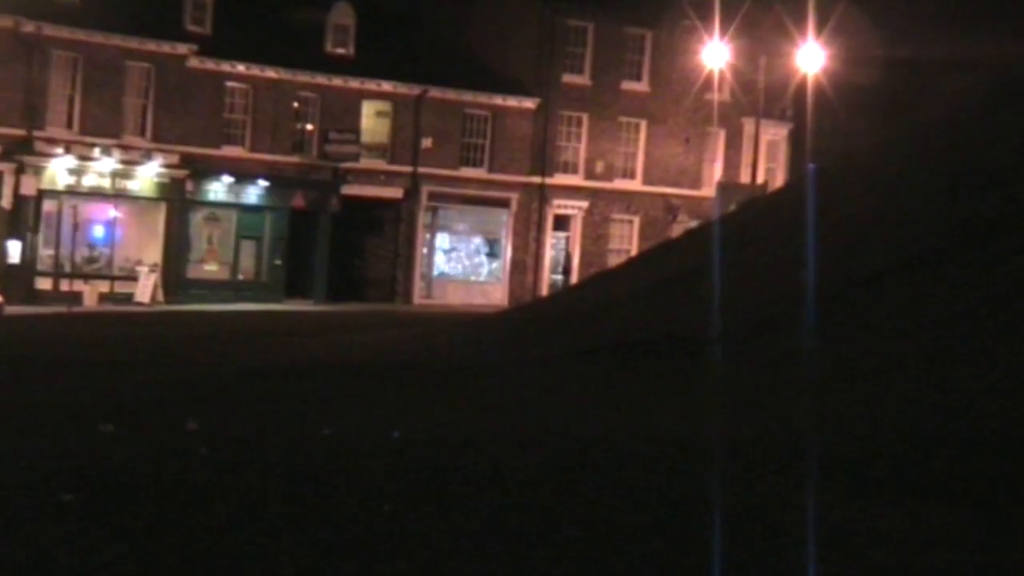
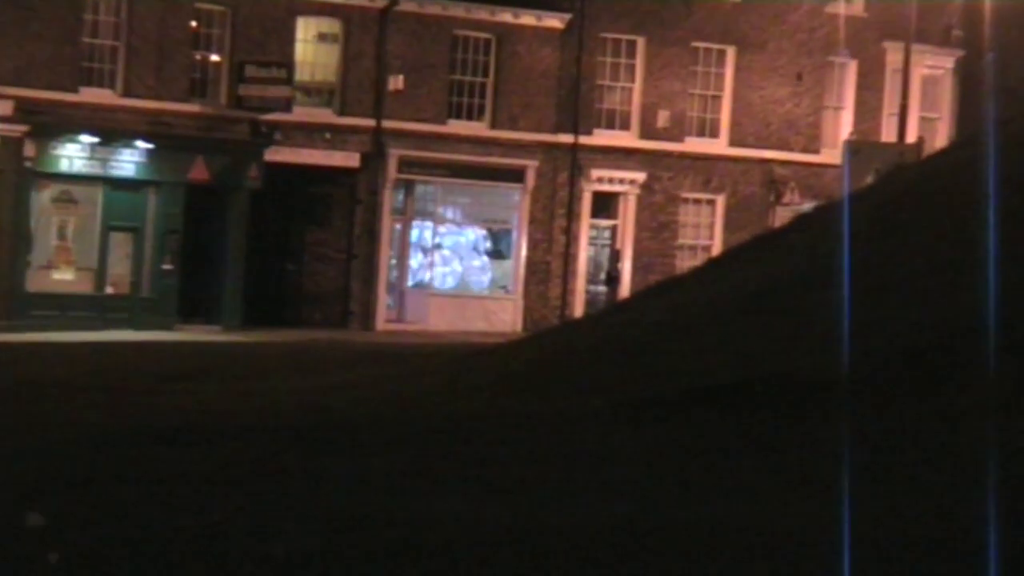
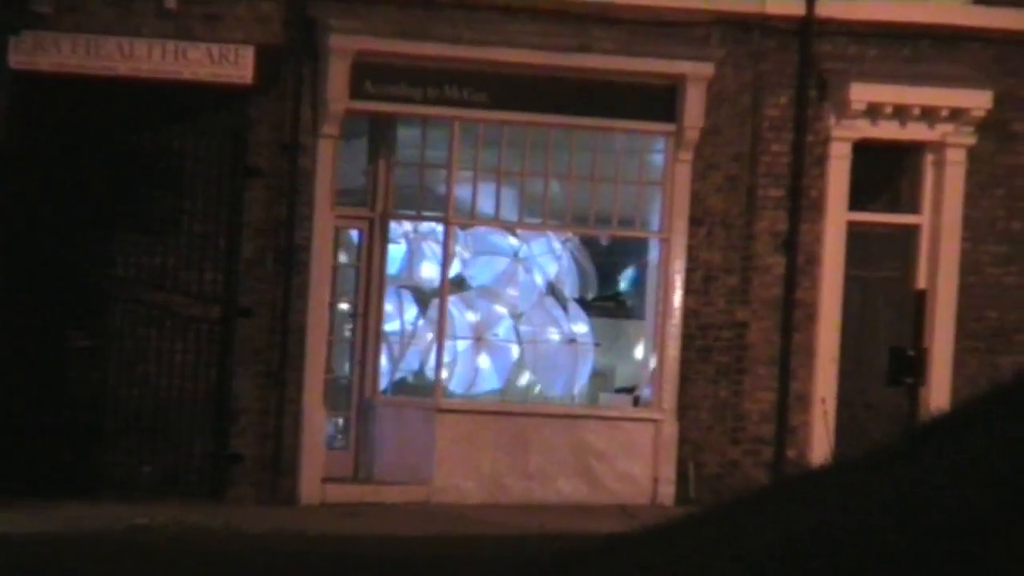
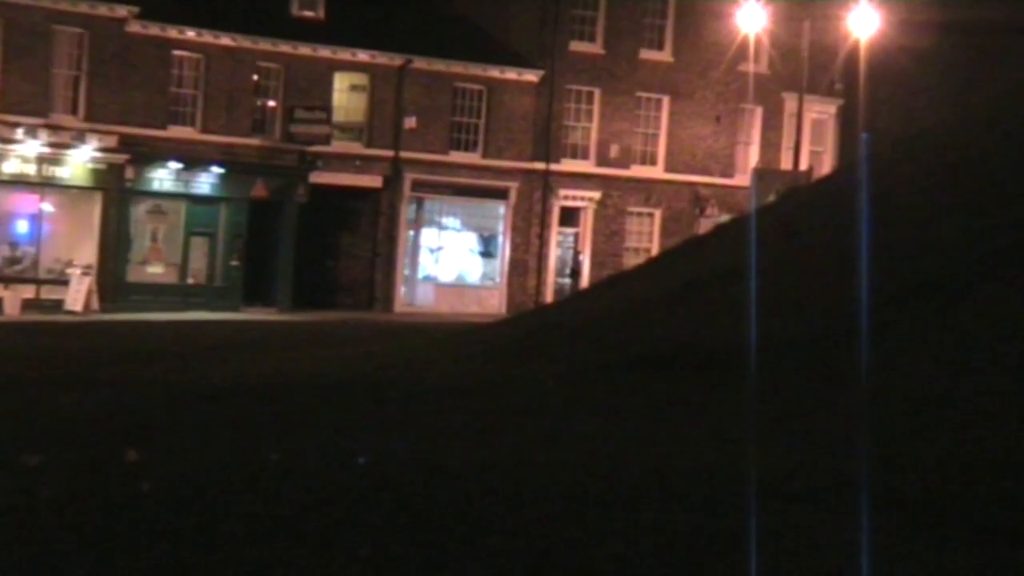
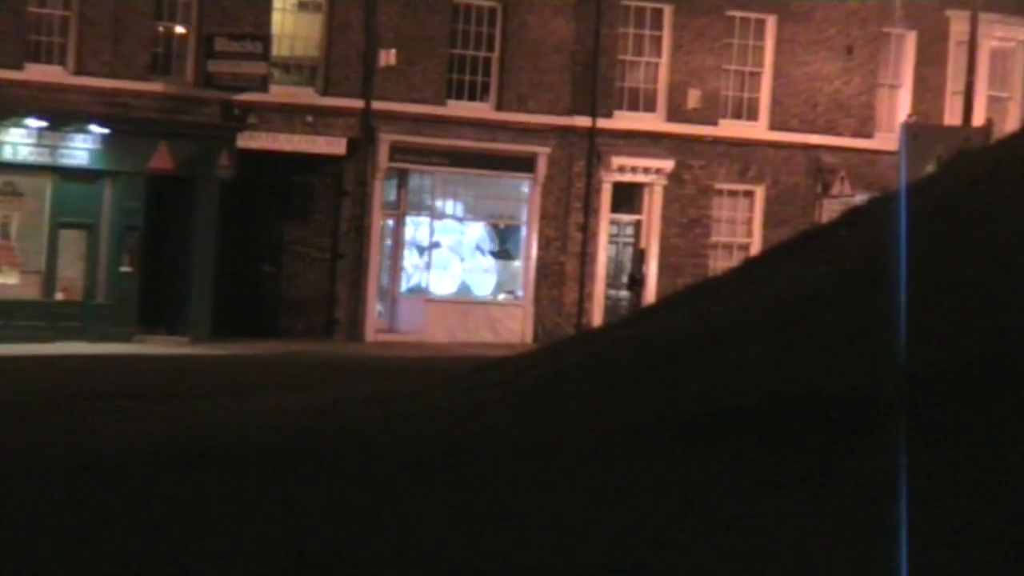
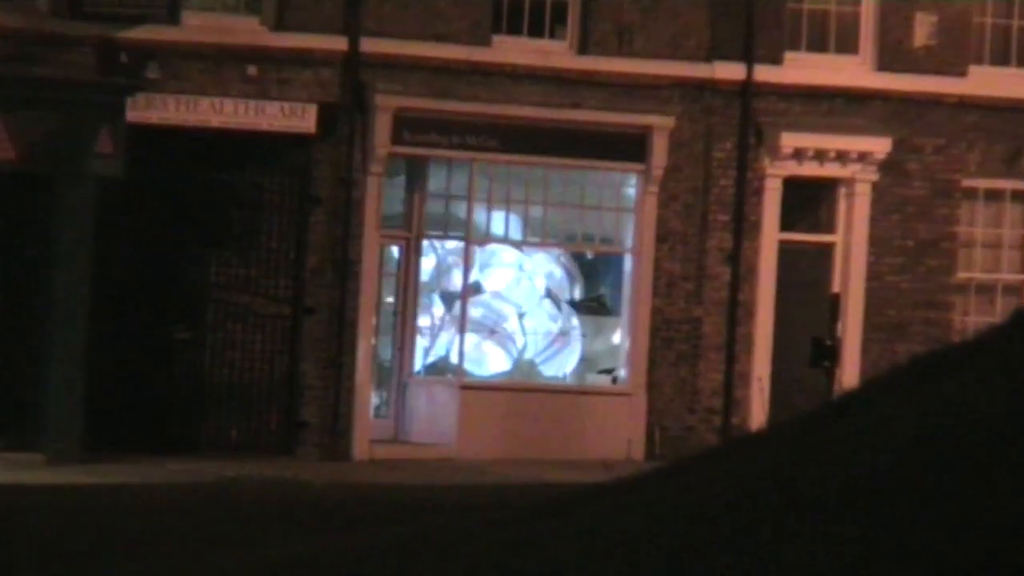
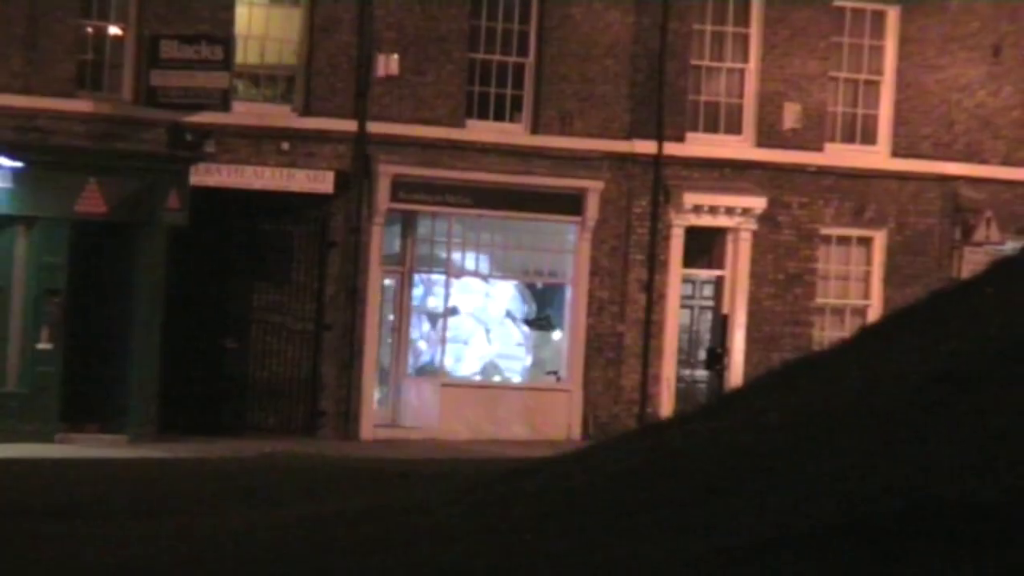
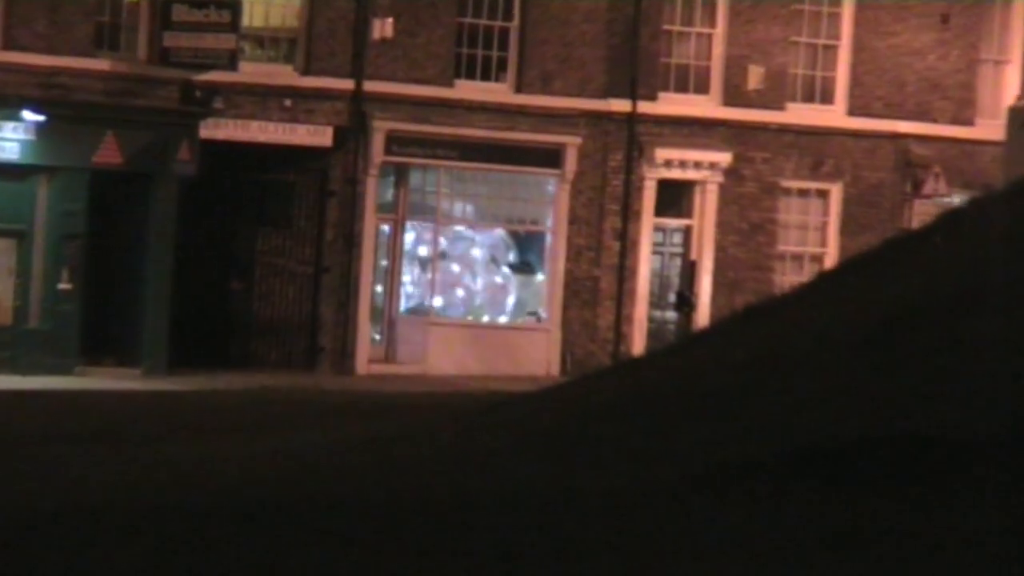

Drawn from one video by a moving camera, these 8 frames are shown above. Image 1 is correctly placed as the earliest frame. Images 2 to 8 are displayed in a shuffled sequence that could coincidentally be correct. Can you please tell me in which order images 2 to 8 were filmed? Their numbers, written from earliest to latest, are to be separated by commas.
4, 2, 5, 8, 7, 6, 3
